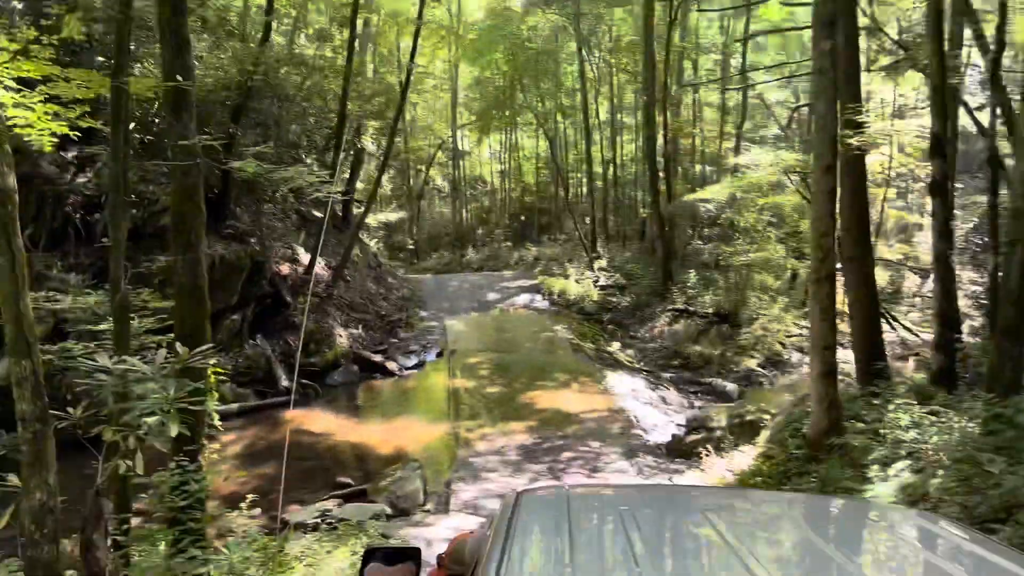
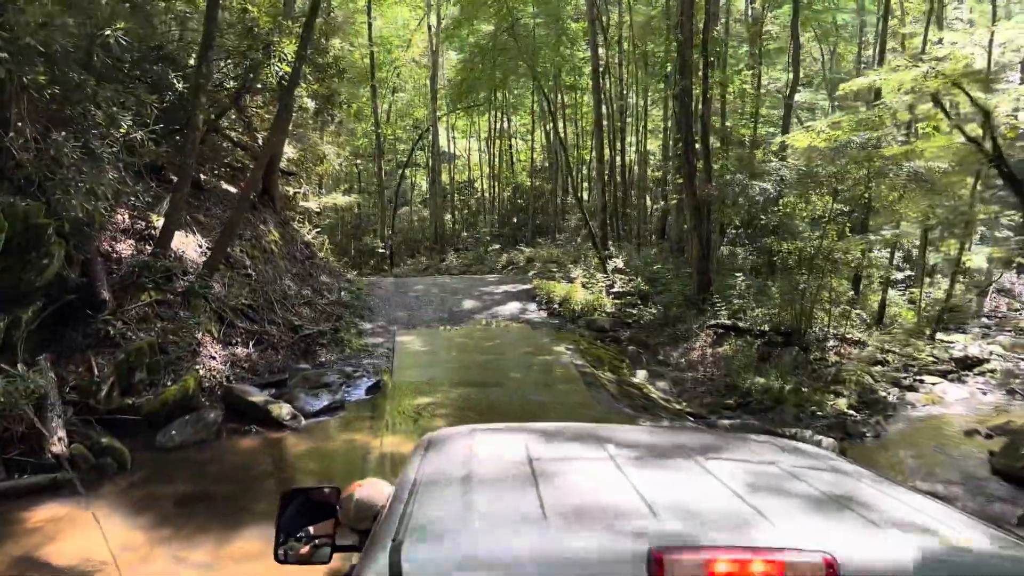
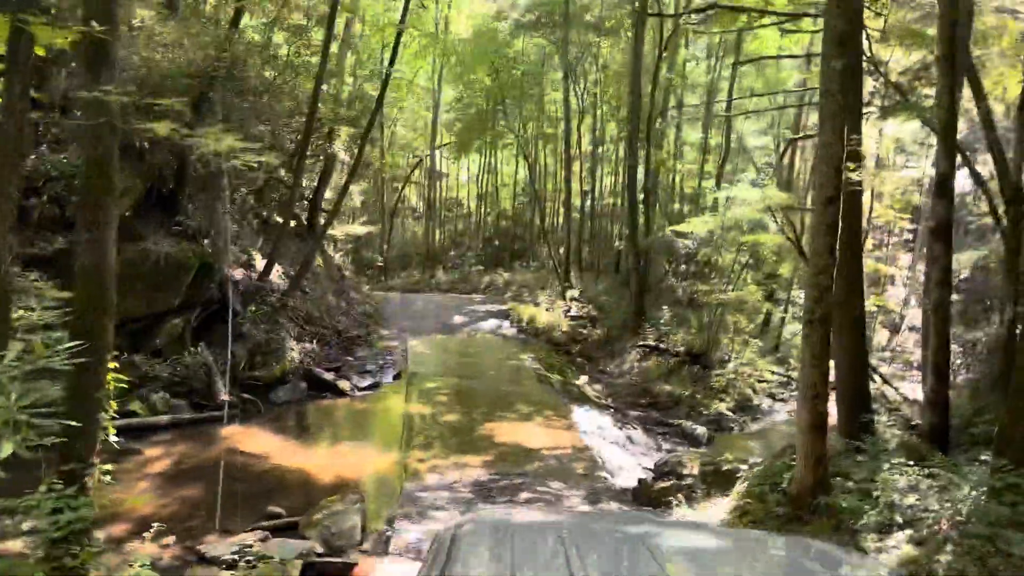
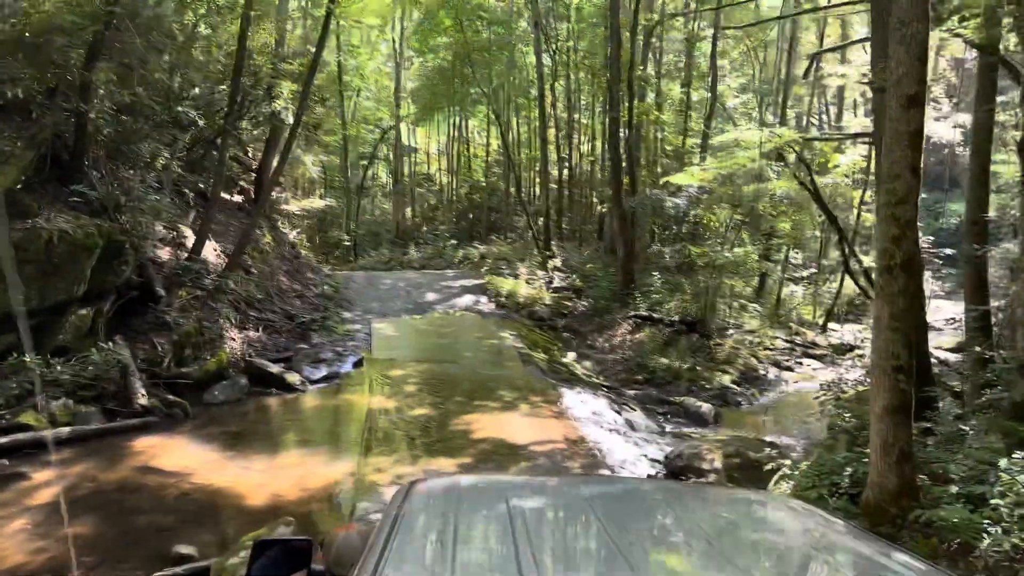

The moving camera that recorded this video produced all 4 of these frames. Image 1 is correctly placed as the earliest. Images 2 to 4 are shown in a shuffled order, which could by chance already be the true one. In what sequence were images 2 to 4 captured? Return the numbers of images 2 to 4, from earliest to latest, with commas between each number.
3, 4, 2
